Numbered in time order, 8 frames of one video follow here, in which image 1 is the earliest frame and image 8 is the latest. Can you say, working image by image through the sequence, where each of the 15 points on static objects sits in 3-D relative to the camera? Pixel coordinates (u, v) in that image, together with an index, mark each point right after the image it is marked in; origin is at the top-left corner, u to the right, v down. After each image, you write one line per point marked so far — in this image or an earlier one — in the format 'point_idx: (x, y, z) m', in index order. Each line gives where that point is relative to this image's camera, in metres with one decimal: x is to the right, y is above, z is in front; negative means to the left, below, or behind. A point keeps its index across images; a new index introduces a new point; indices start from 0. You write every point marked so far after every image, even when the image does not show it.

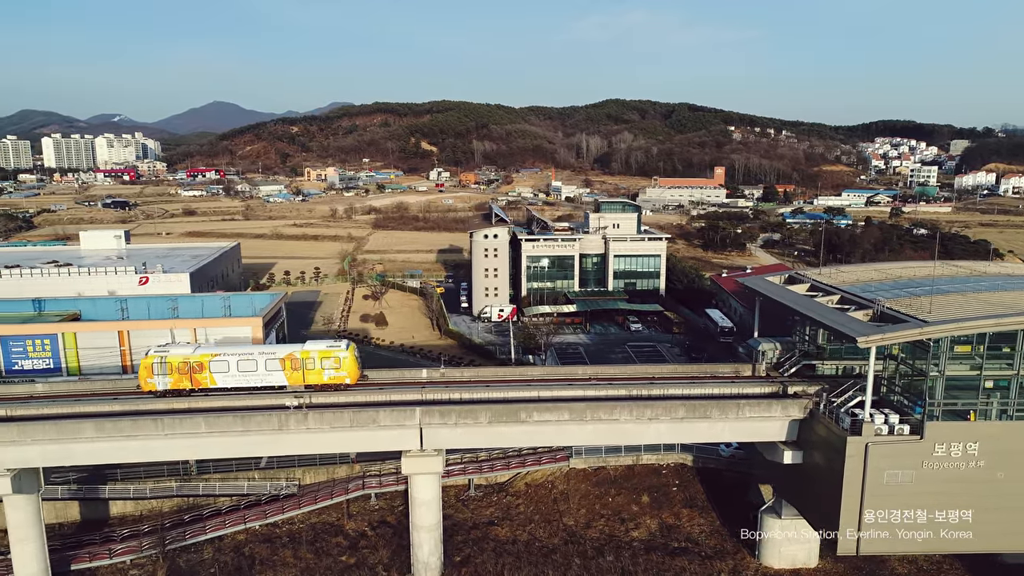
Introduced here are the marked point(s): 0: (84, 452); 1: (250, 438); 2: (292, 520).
0: (-8.3, -3.2, +14.0) m
1: (-5.1, -2.9, +14.1) m
2: (-5.6, -5.9, +18.4) m
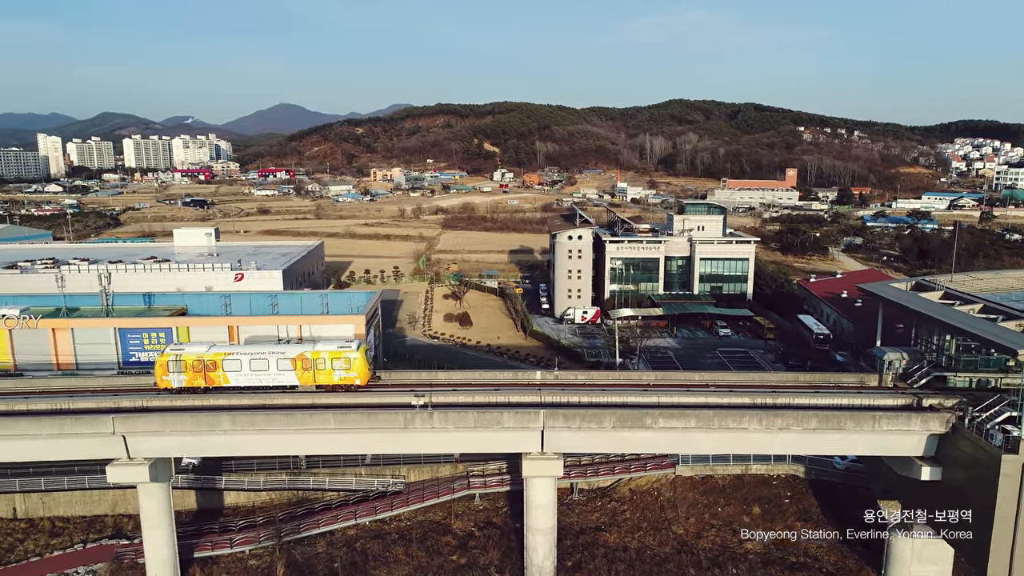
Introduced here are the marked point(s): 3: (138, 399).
0: (-5.9, -3.1, +14.4) m
1: (-2.7, -2.9, +14.2) m
2: (-2.9, -5.9, +18.6) m
3: (-7.9, -2.3, +15.2) m
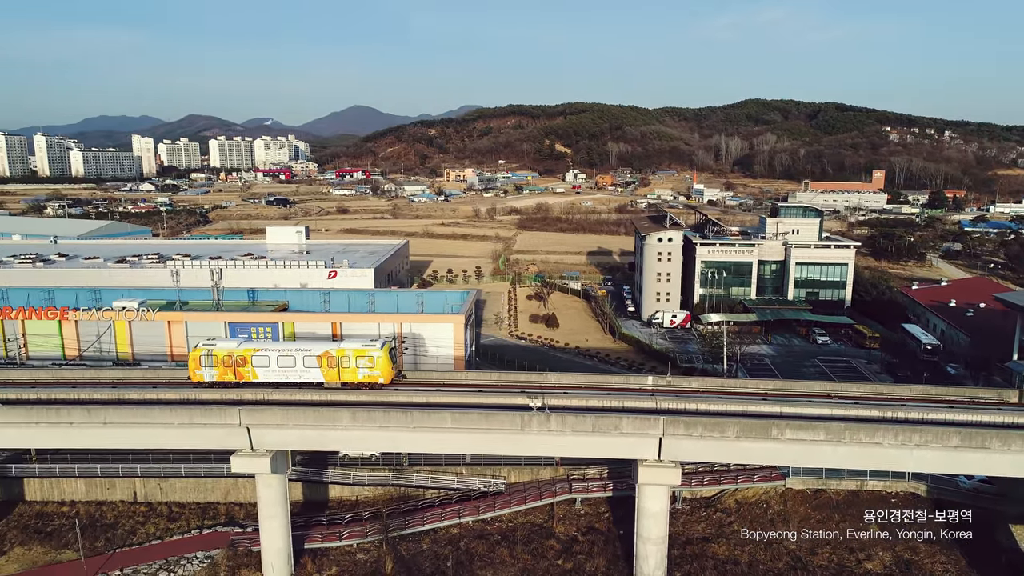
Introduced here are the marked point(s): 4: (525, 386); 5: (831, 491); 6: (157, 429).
0: (-3.6, -3.0, +14.6) m
1: (-0.4, -2.9, +14.2) m
2: (-0.2, -5.9, +18.5) m
3: (-5.5, -2.3, +15.6) m
4: (+0.4, -2.3, +16.9) m
5: (+8.3, -5.3, +18.9) m
6: (-7.2, -2.9, +14.8) m
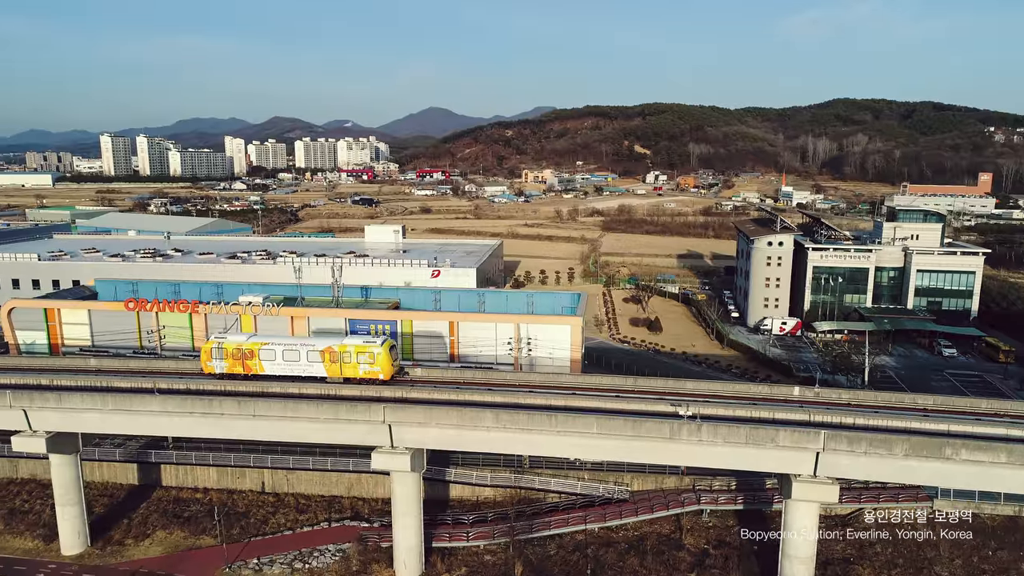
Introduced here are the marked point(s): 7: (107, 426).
0: (-0.7, -3.0, +14.5) m
1: (+2.4, -3.0, +13.8) m
2: (+2.9, -6.0, +18.1) m
3: (-2.5, -2.2, +15.7) m
4: (+3.4, -2.4, +16.4) m
5: (+11.5, -5.5, +17.6) m
6: (-4.3, -2.8, +15.0) m
7: (-8.9, -3.0, +15.8) m
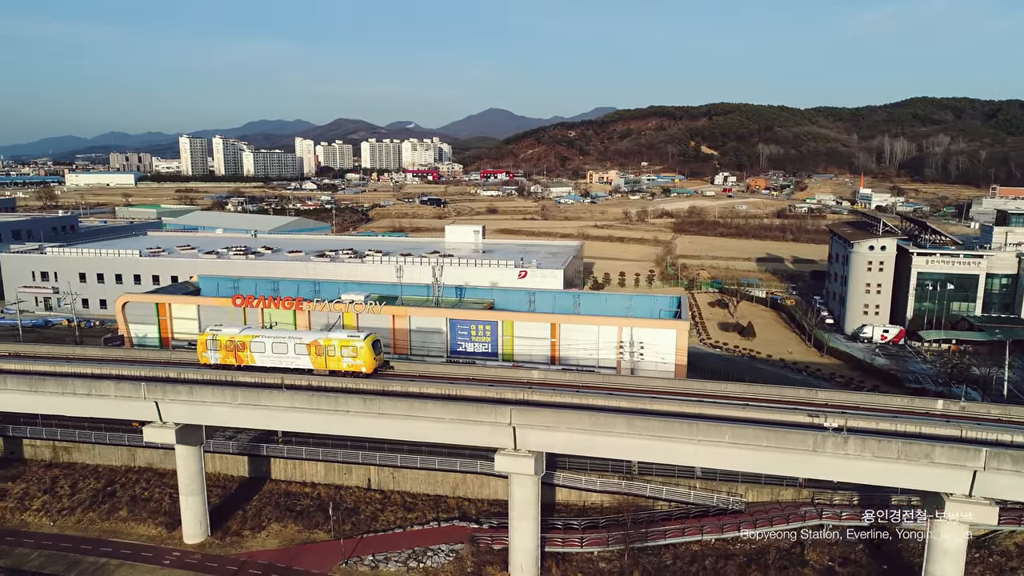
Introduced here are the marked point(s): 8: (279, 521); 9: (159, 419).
0: (+1.8, -3.1, +14.2) m
1: (+4.9, -3.1, +13.2) m
2: (+5.7, -6.1, +17.5) m
3: (+0.1, -2.2, +15.6) m
4: (+6.1, -2.5, +15.8) m
5: (+14.2, -5.8, +16.3) m
6: (-1.7, -2.8, +15.0) m
7: (-6.2, -2.9, +16.1) m
8: (-6.1, -6.2, +19.1) m
9: (-8.2, -3.0, +16.8) m
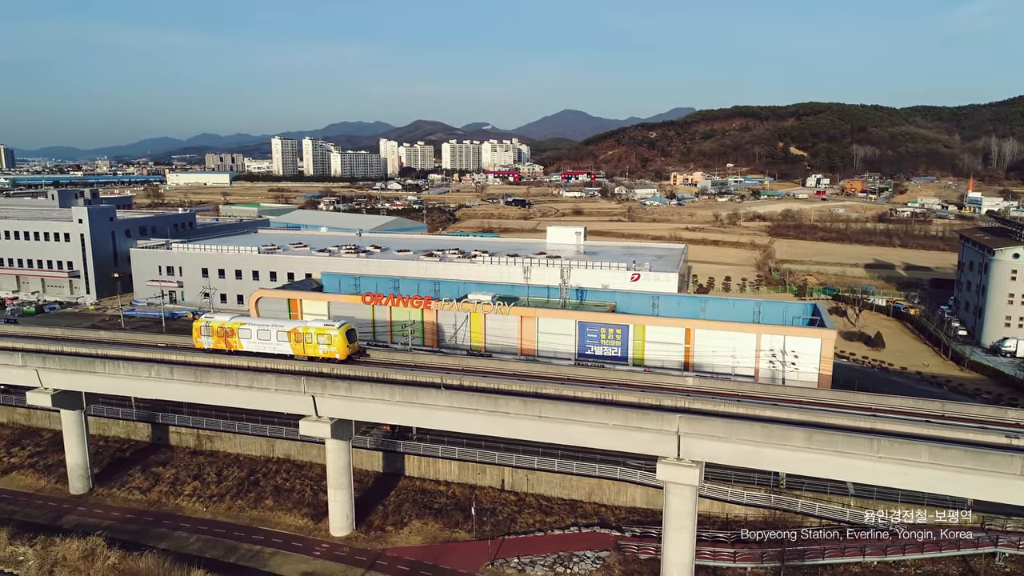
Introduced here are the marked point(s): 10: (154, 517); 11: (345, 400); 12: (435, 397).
0: (+5.0, -3.2, +13.6) m
1: (+8.0, -3.2, +12.4) m
2: (+9.2, -6.3, +16.5) m
3: (+3.5, -2.3, +15.2) m
4: (+9.5, -2.7, +14.8) m
5: (+17.5, -6.1, +14.5) m
6: (+1.6, -2.9, +14.8) m
7: (-2.8, -2.9, +16.3) m
8: (-2.5, -6.1, +19.3) m
9: (-4.7, -3.0, +17.2) m
10: (-9.7, -6.2, +19.5) m
11: (-3.8, -2.6, +16.5) m
12: (-1.7, -2.4, +15.7) m
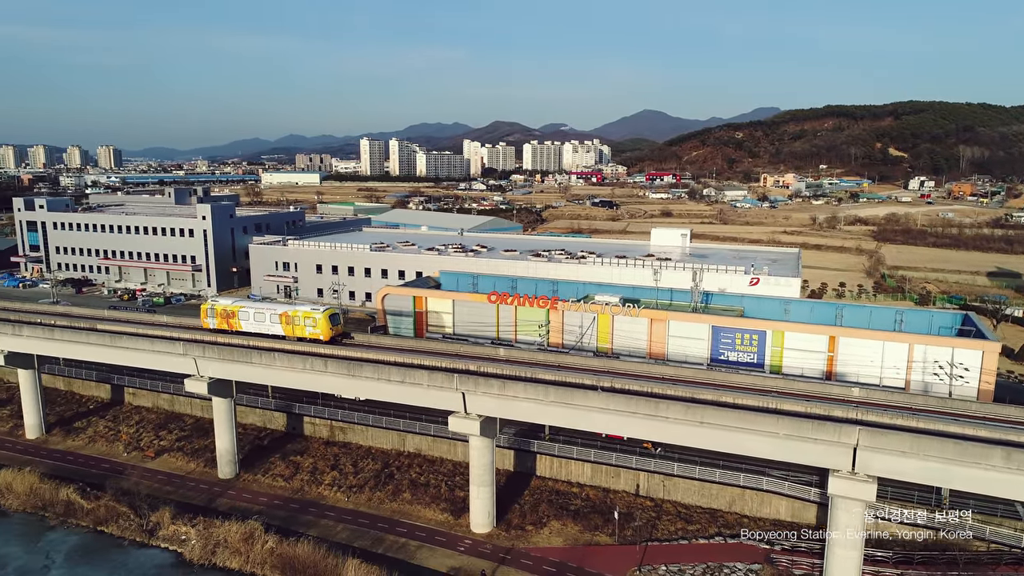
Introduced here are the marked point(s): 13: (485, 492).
0: (+8.2, -3.4, +12.8) m
1: (+10.9, -3.4, +11.2) m
2: (+12.5, -6.5, +15.2) m
3: (+6.8, -2.5, +14.5) m
4: (+12.7, -3.0, +13.5) m
5: (+20.6, -6.6, +12.4) m
6: (+4.8, -2.9, +14.3) m
7: (+0.7, -2.9, +16.3) m
8: (+1.2, -6.1, +19.2) m
9: (-1.2, -2.9, +17.3) m
10: (-5.9, -6.0, +20.1) m
11: (-0.3, -2.5, +16.6) m
12: (+1.7, -2.4, +15.5) m
13: (-0.7, -5.2, +18.3) m
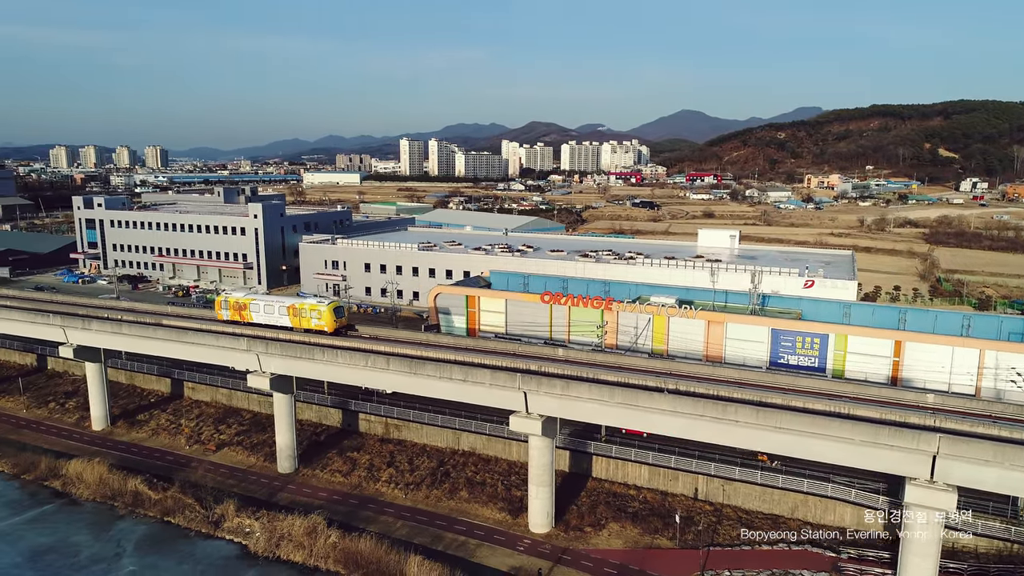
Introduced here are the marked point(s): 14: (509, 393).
0: (+9.4, -3.4, +12.4) m
1: (+12.1, -3.6, +10.7) m
2: (+13.8, -6.6, +14.6) m
3: (+8.1, -2.5, +14.1) m
4: (+14.0, -3.1, +12.8) m
5: (+21.8, -6.7, +11.3) m
6: (+6.2, -3.0, +14.0) m
7: (+2.1, -2.9, +16.2) m
8: (+2.8, -6.1, +19.1) m
9: (+0.3, -2.9, +17.3) m
10: (-4.3, -6.0, +20.4) m
11: (+1.1, -2.5, +16.6) m
12: (+3.1, -2.4, +15.4) m
13: (+0.8, -5.2, +18.3) m
14: (-0.1, -2.5, +17.2) m
